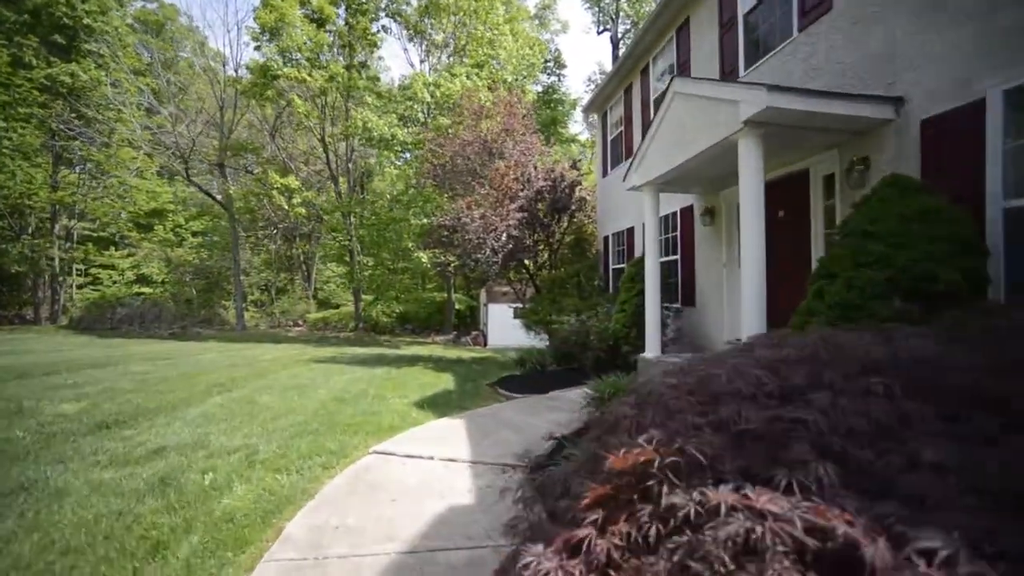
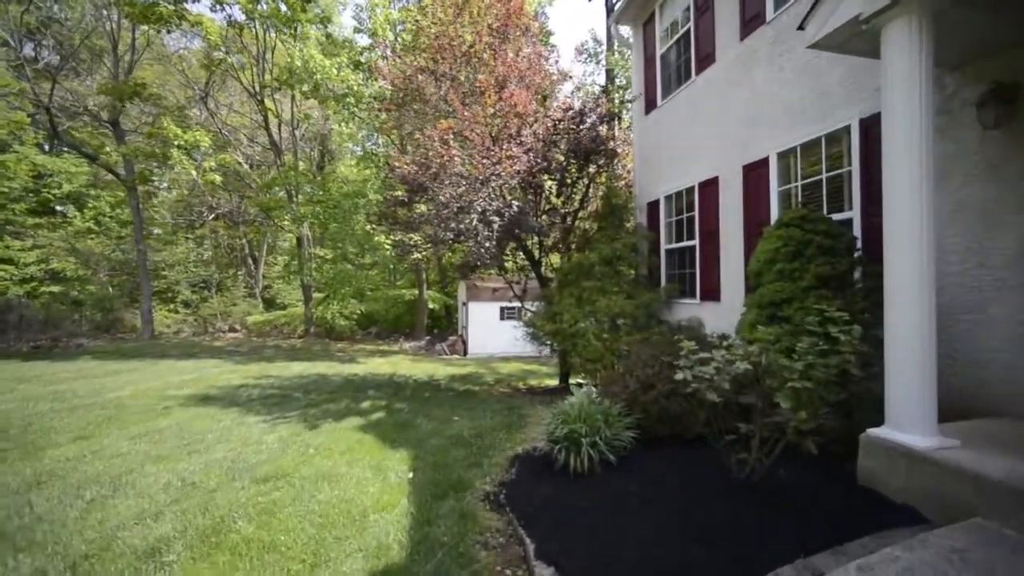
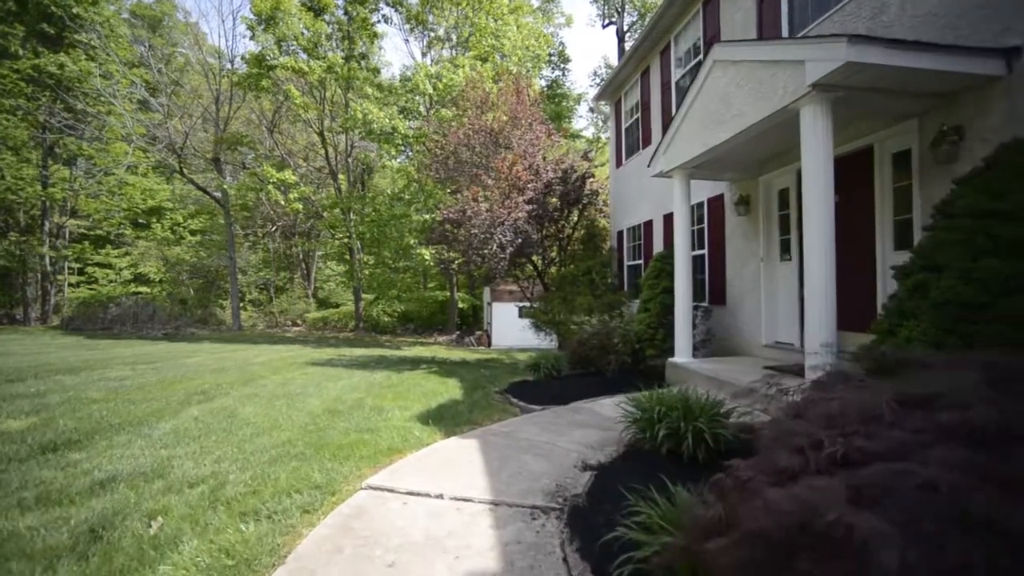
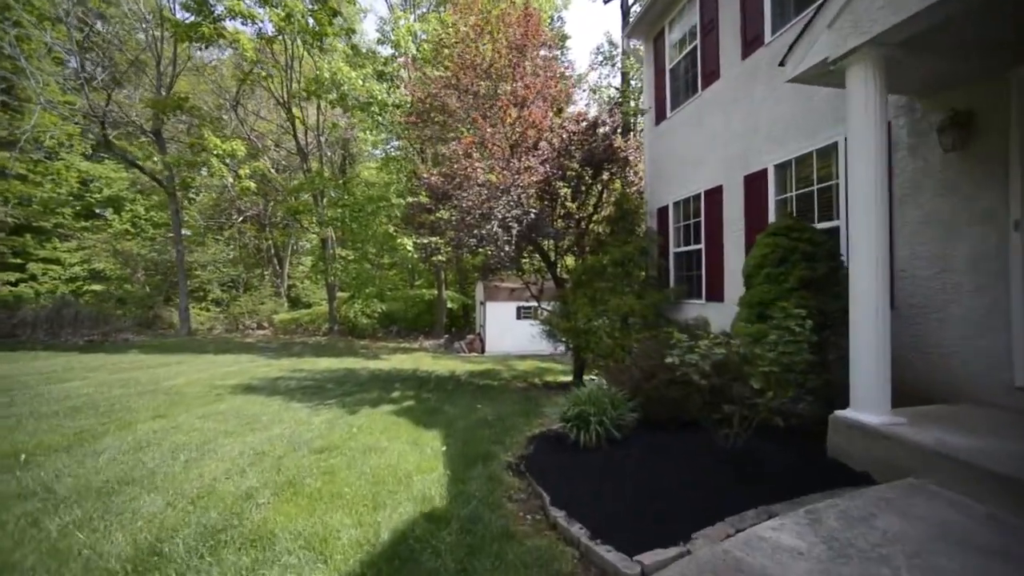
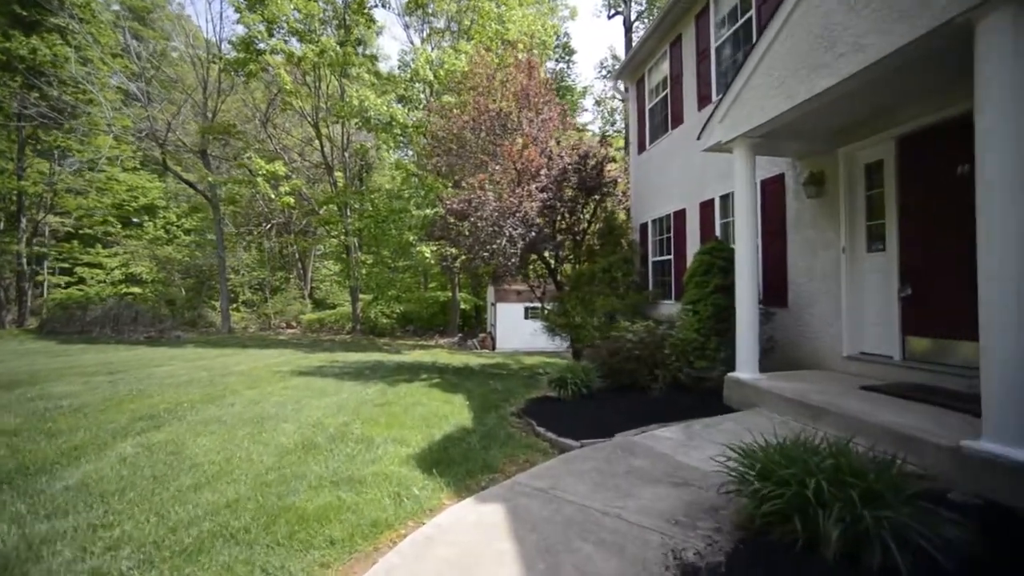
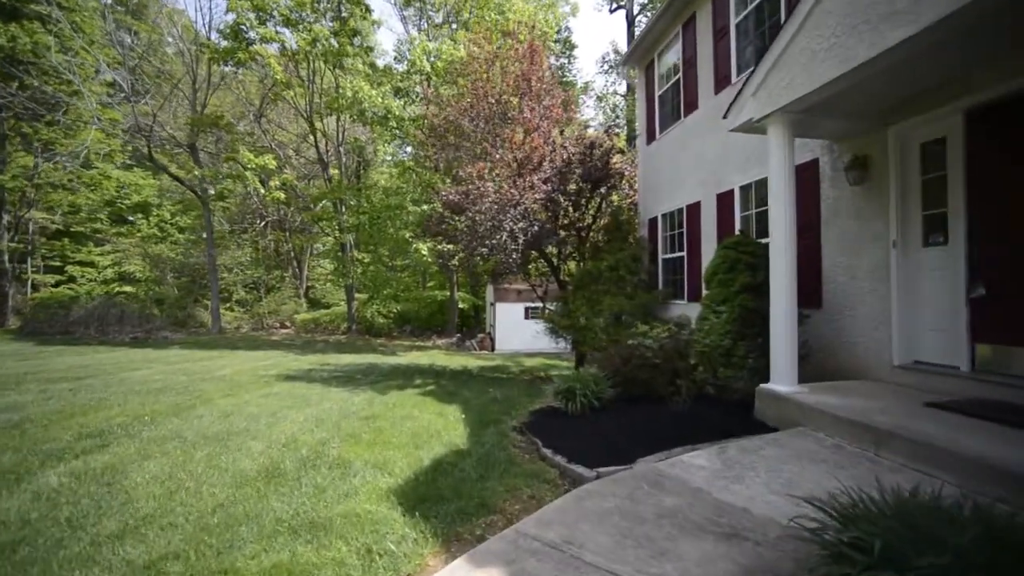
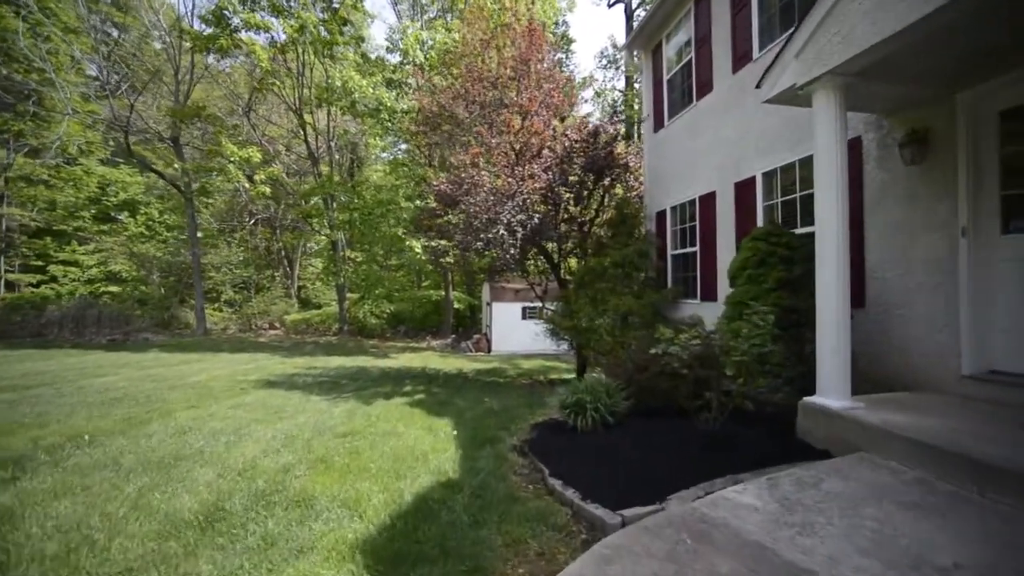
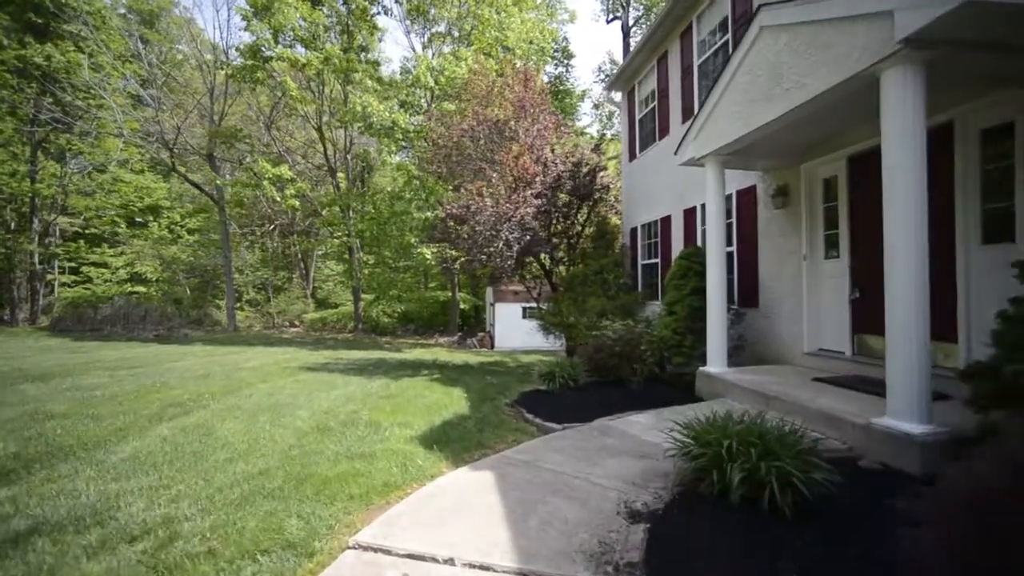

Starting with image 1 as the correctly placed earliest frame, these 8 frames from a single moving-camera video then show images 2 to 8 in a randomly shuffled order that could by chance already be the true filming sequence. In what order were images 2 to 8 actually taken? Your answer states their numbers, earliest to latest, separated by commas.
3, 8, 5, 6, 7, 4, 2
